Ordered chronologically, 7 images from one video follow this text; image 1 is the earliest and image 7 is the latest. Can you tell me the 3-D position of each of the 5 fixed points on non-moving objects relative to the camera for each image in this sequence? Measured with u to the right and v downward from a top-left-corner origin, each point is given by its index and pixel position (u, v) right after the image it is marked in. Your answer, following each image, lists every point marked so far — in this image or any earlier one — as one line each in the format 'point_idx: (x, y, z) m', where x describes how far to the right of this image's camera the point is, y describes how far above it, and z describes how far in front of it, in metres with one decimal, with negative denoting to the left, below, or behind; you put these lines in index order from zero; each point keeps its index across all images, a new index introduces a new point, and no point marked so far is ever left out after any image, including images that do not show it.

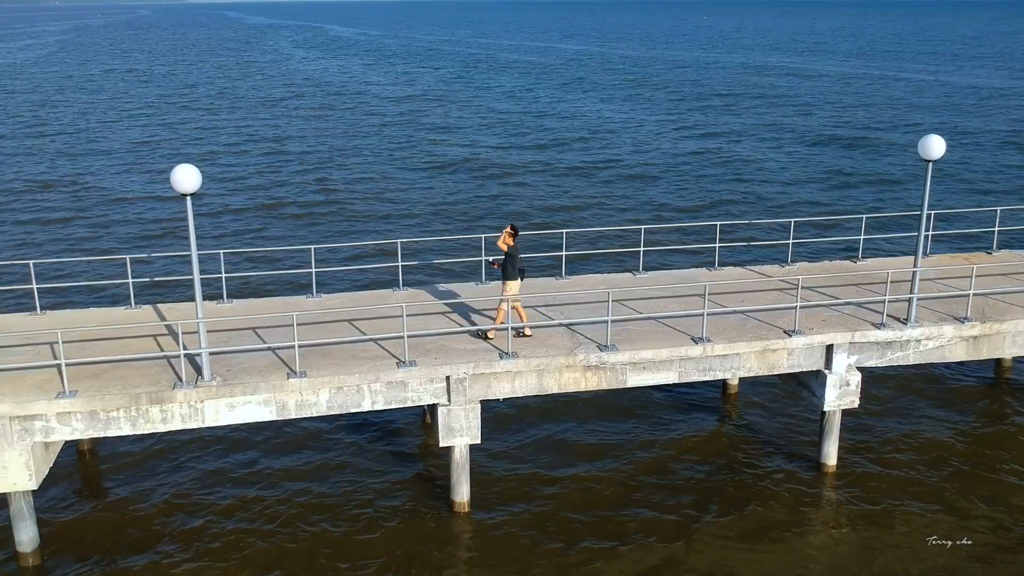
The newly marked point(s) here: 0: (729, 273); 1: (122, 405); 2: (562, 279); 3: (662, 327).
0: (+4.1, +0.3, +19.3) m
1: (-5.3, -1.6, +14.0) m
2: (+1.0, +0.2, +19.0) m
3: (+2.4, -0.6, +16.2) m
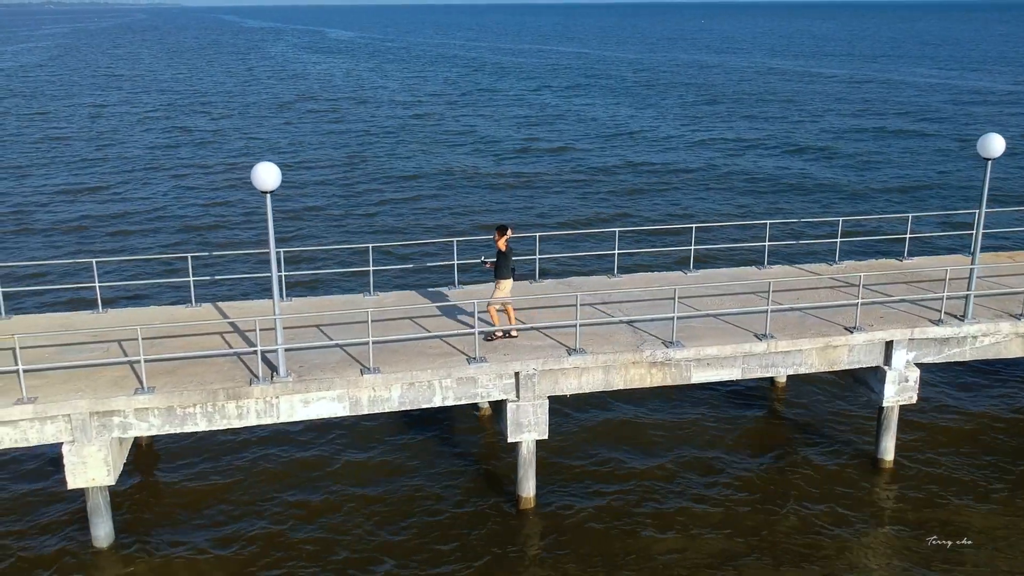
0: (+5.0, +0.4, +19.5) m
1: (-4.3, -1.6, +14.1) m
2: (+2.0, +0.2, +19.2) m
3: (+3.4, -0.6, +16.4) m
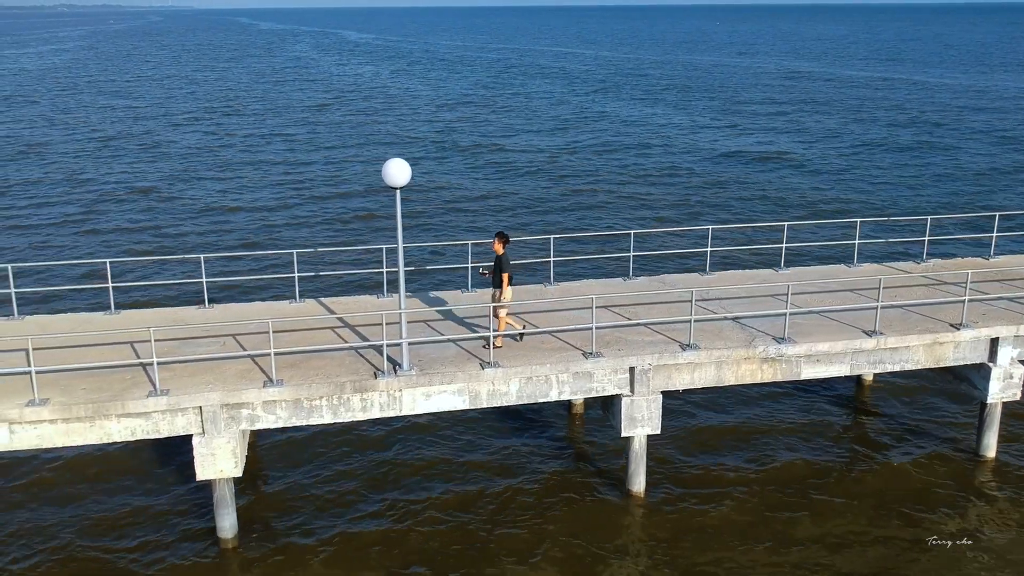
0: (+6.8, +0.4, +19.6) m
1: (-2.6, -1.5, +14.3) m
2: (+3.7, +0.3, +19.3) m
3: (+5.2, -0.5, +16.5) m
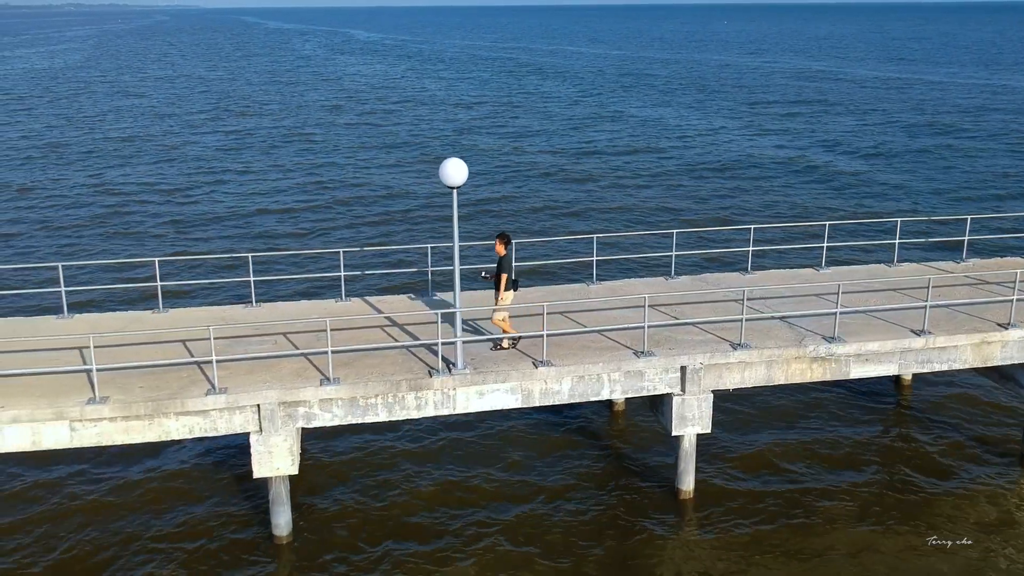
0: (+7.6, +0.4, +19.6) m
1: (-1.8, -1.5, +14.4) m
2: (+4.5, +0.3, +19.4) m
3: (+5.9, -0.5, +16.5) m
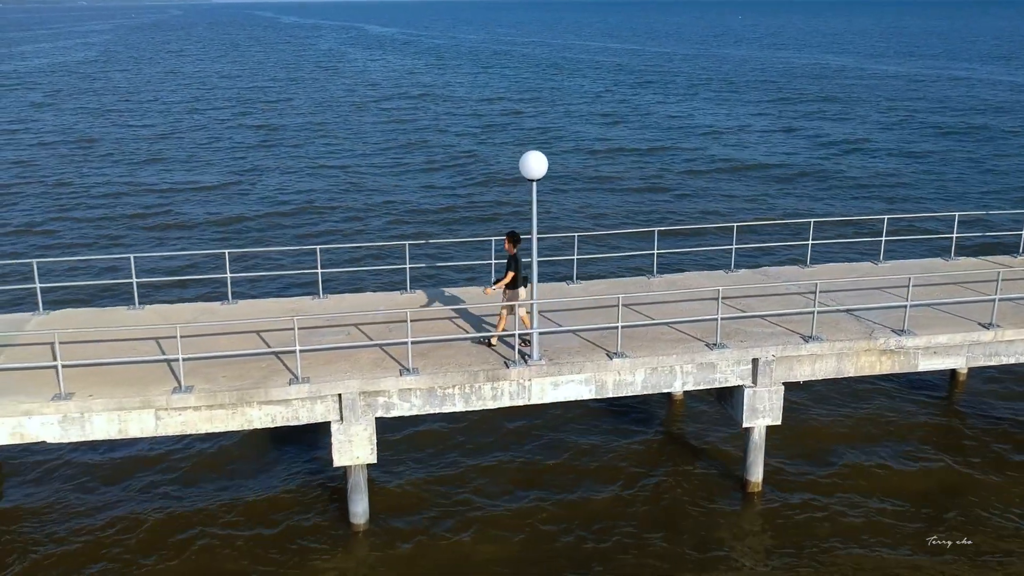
0: (+8.8, +0.5, +19.7) m
1: (-0.7, -1.3, +14.5) m
2: (+5.7, +0.4, +19.5) m
3: (+7.1, -0.4, +16.6) m
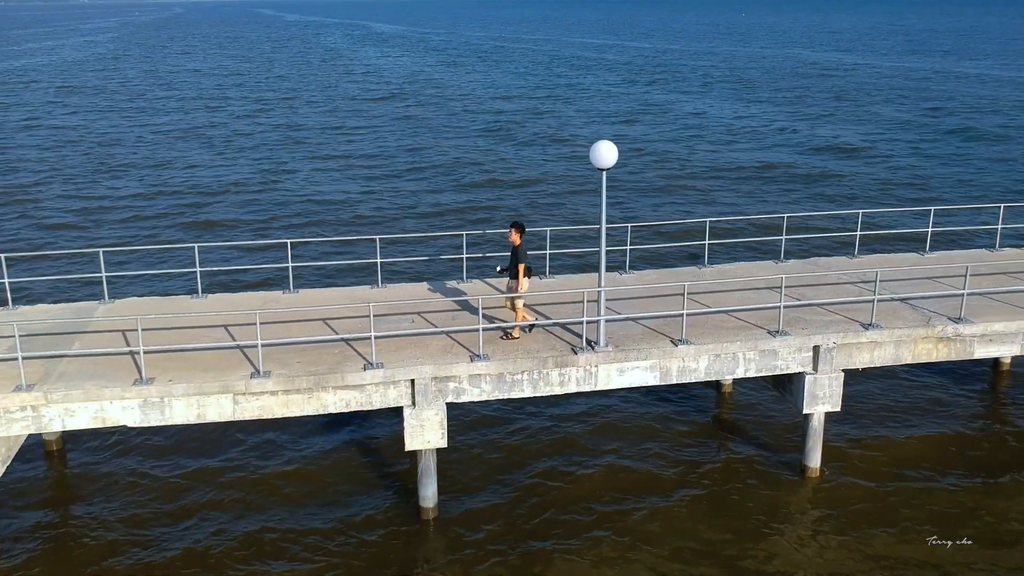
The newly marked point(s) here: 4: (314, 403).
0: (+9.8, +0.7, +19.9) m
1: (+0.3, -1.2, +14.8) m
2: (+6.7, +0.6, +19.7) m
3: (+8.1, -0.2, +16.9) m
4: (-2.8, -1.6, +14.4) m
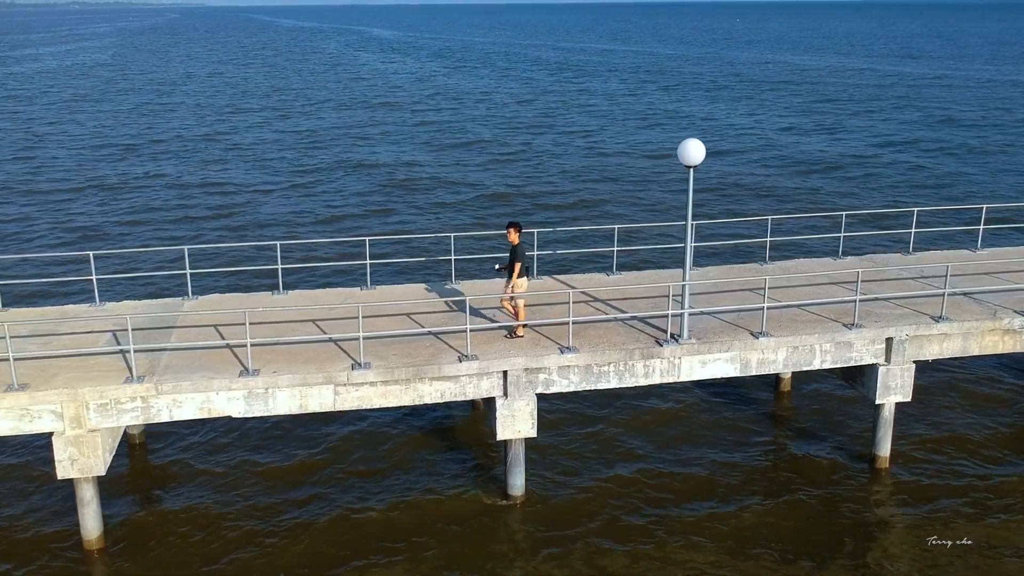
0: (+11.1, +0.8, +20.5) m
1: (+1.6, -1.1, +15.3) m
2: (+8.0, +0.7, +20.3) m
3: (+9.4, -0.1, +17.4) m
4: (-1.5, -1.5, +14.8) m
